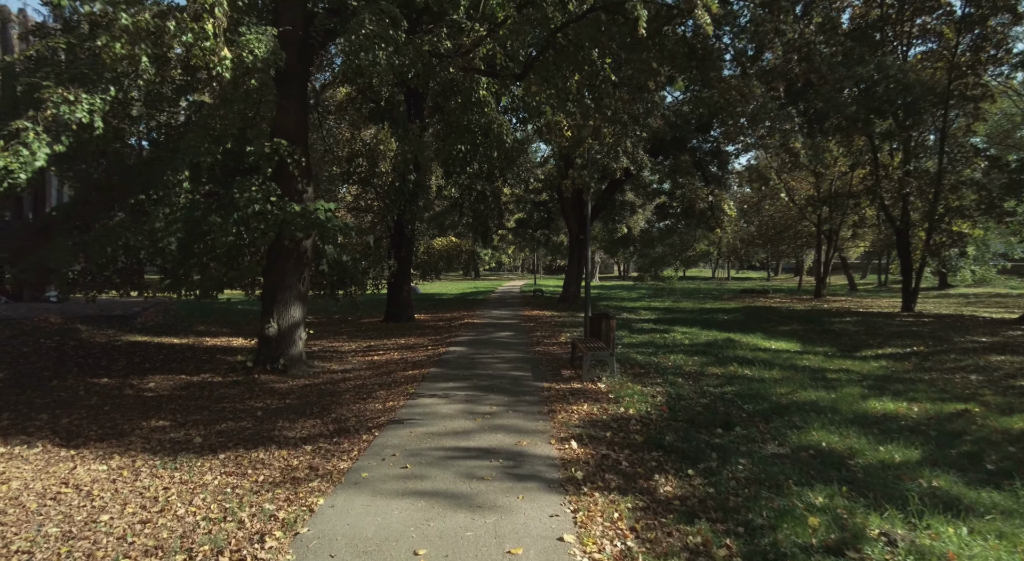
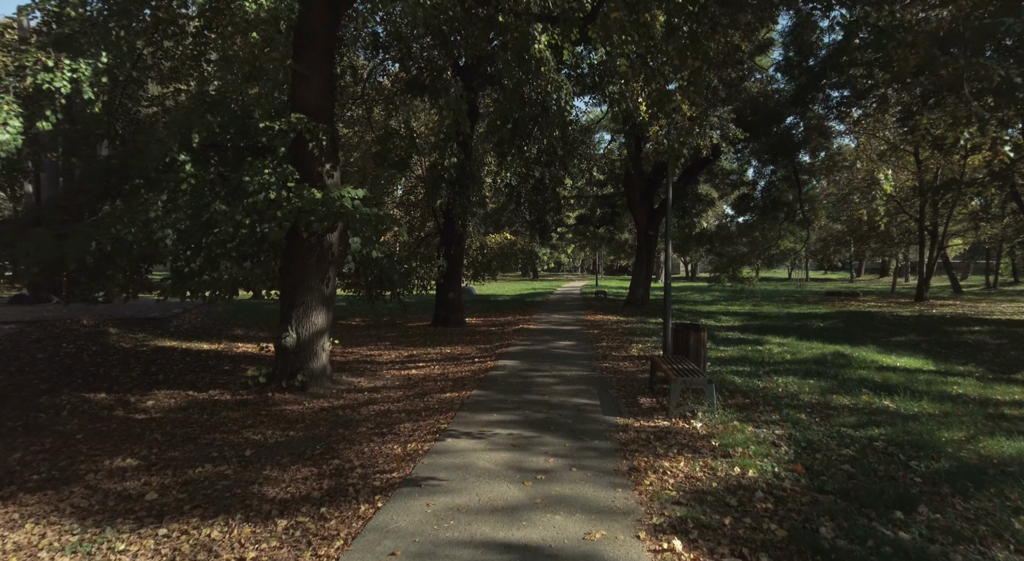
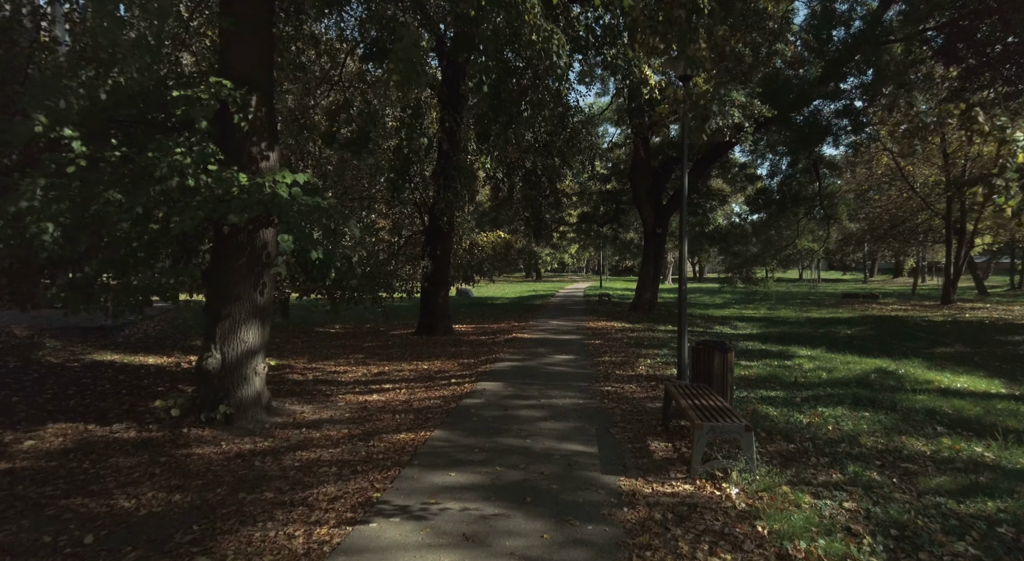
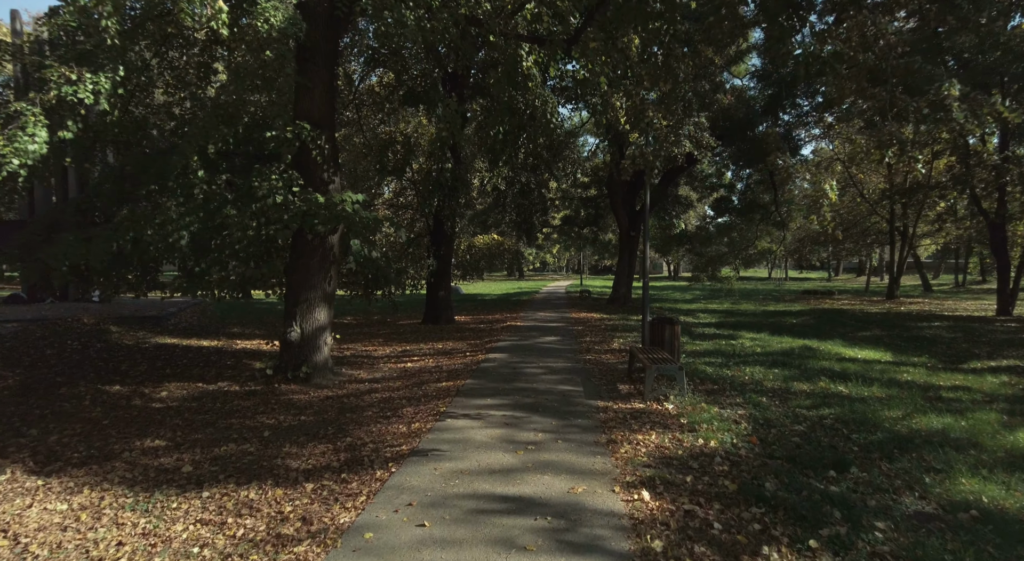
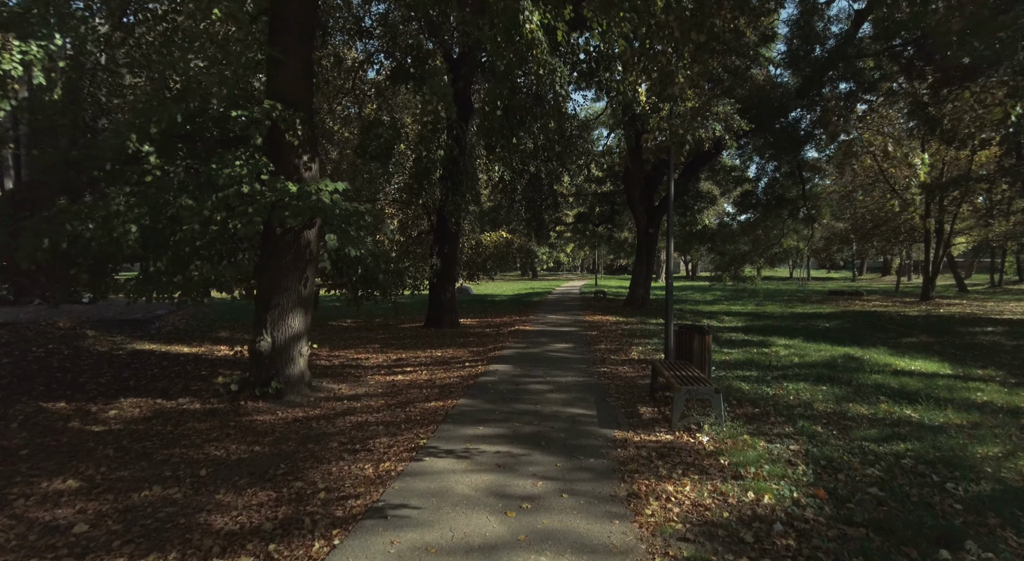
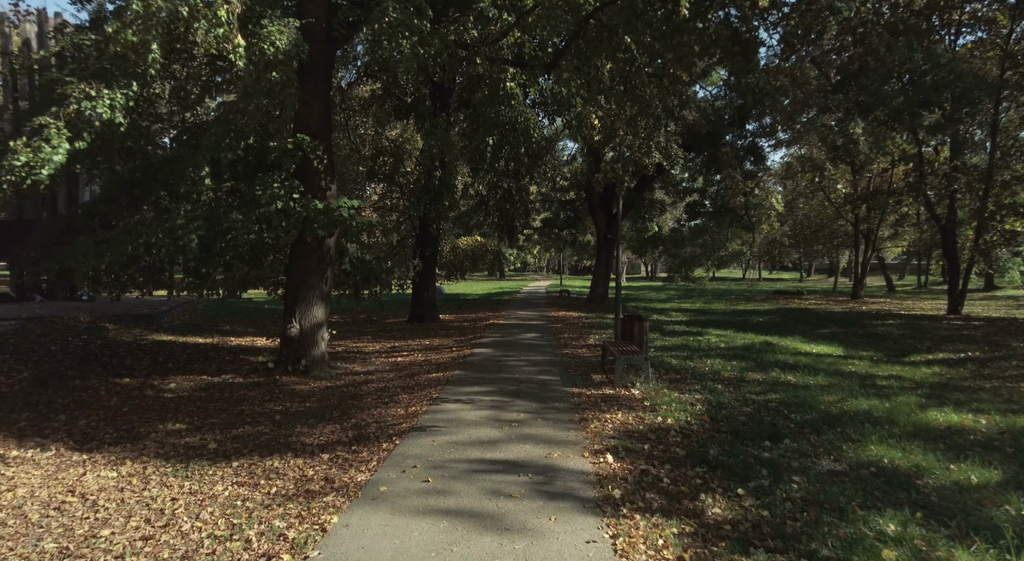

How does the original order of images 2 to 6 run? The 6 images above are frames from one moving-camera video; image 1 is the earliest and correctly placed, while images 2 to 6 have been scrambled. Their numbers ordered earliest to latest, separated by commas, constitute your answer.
6, 4, 2, 5, 3
